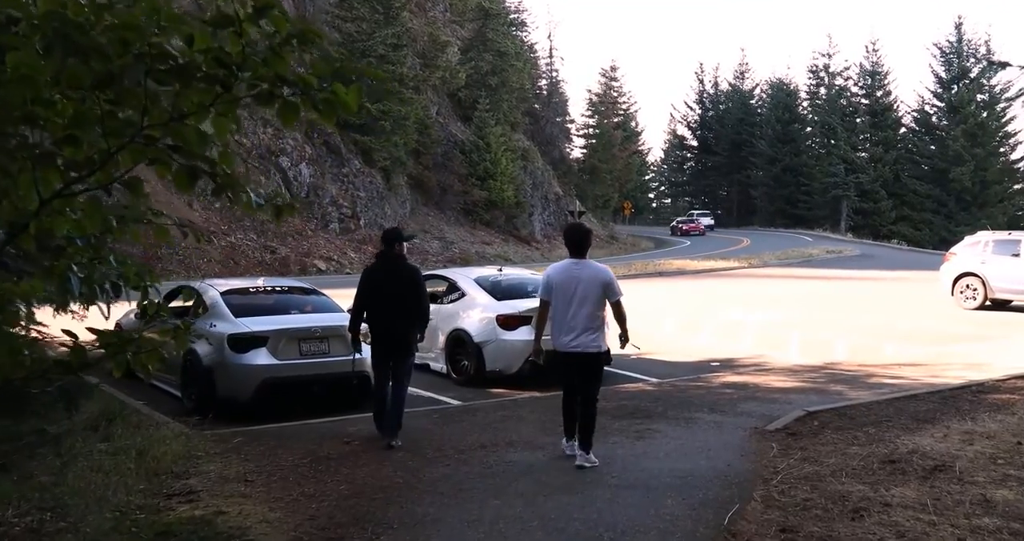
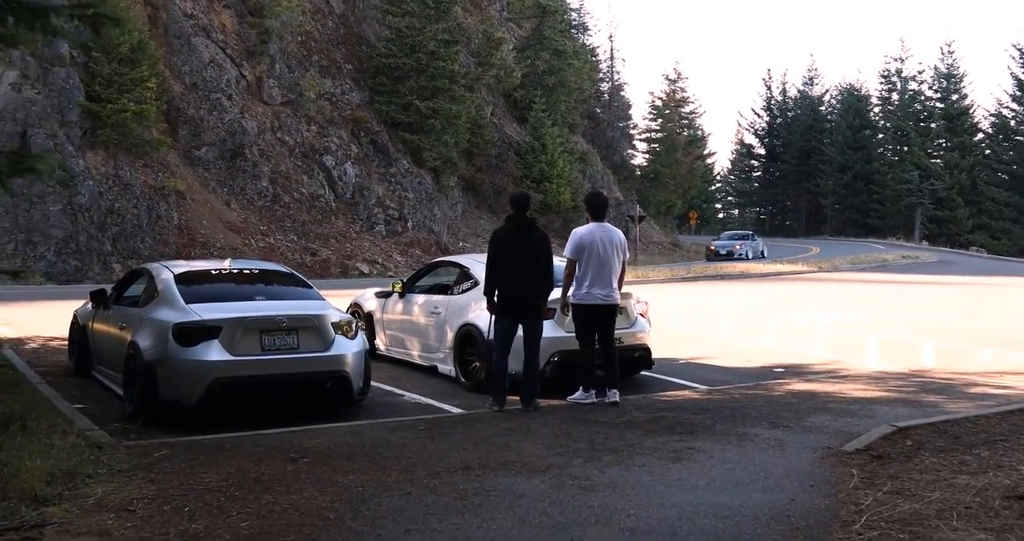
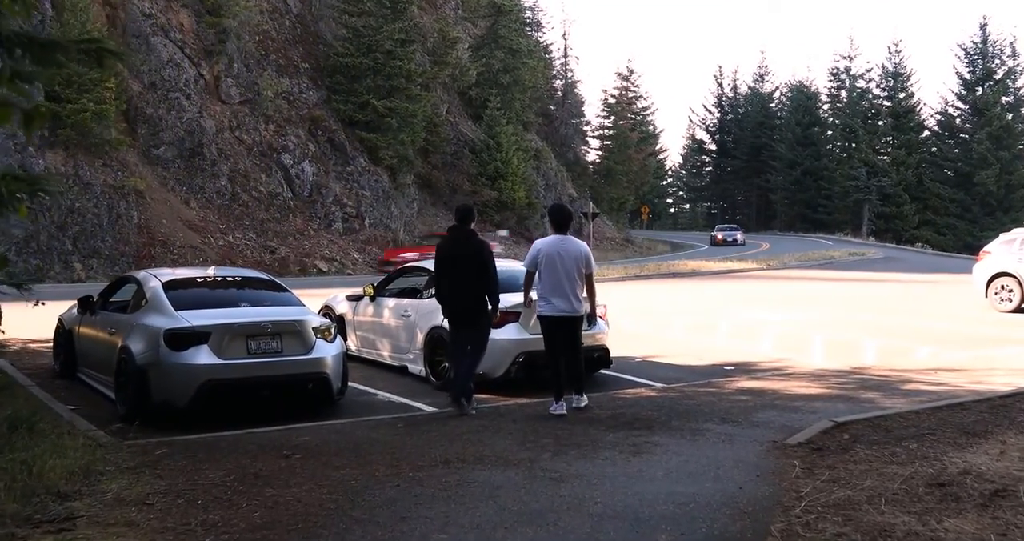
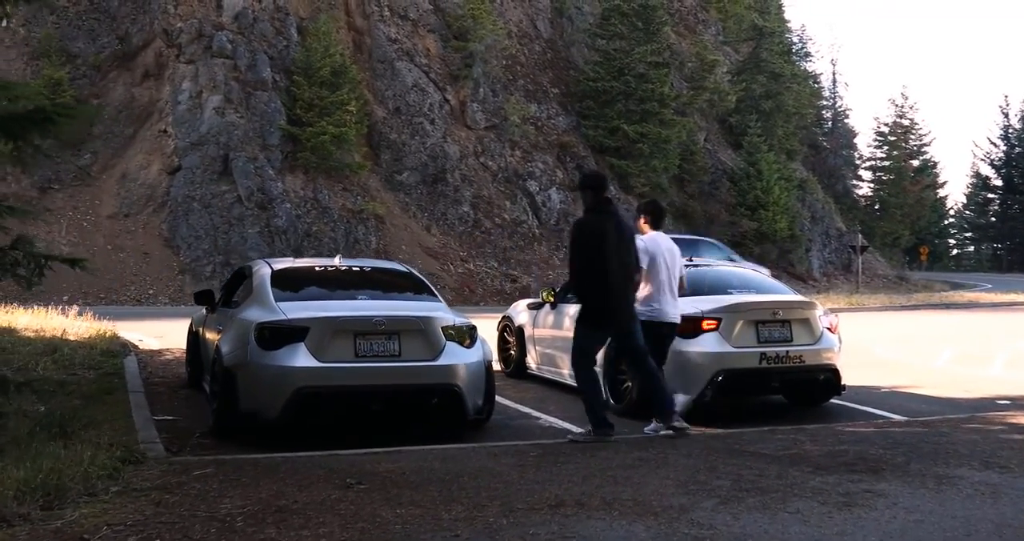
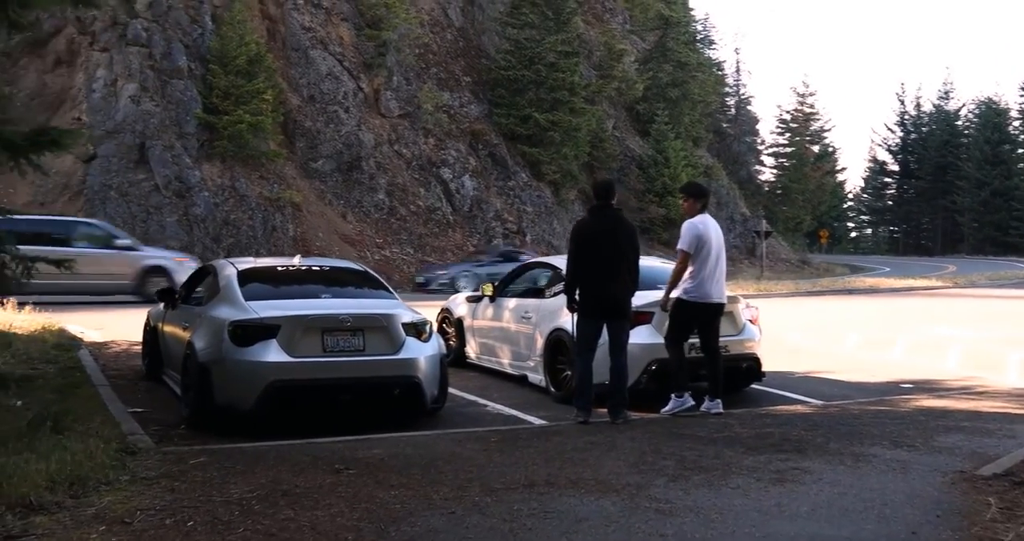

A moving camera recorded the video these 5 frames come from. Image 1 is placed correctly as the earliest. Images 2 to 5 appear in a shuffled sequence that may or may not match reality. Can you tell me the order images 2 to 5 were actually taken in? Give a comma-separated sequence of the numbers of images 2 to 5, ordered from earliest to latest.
3, 2, 5, 4
